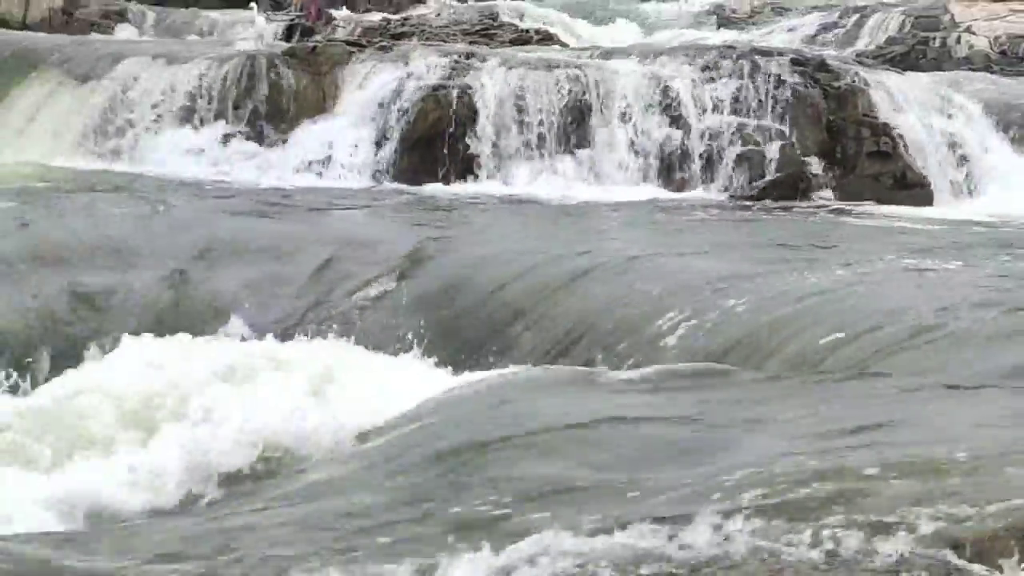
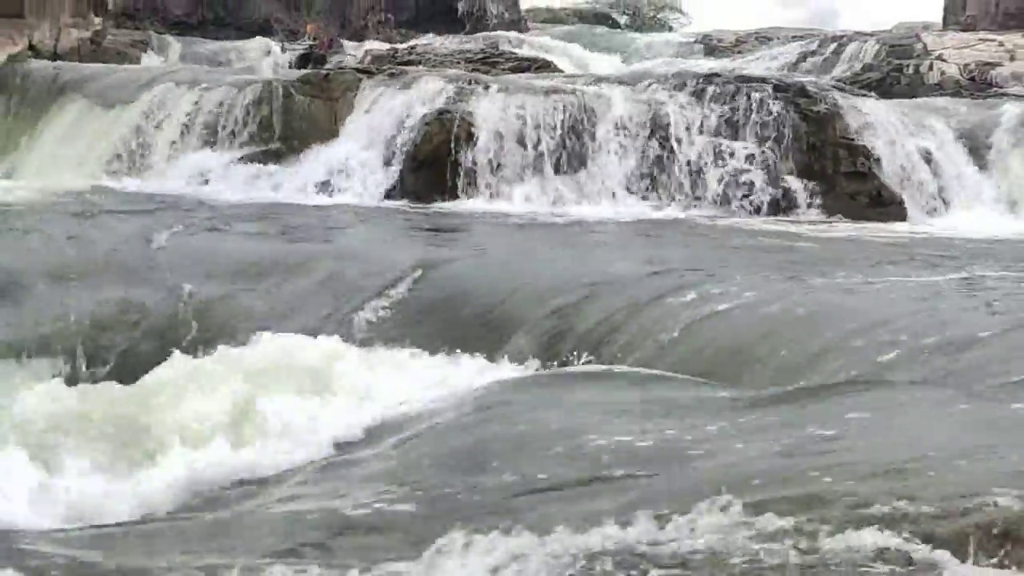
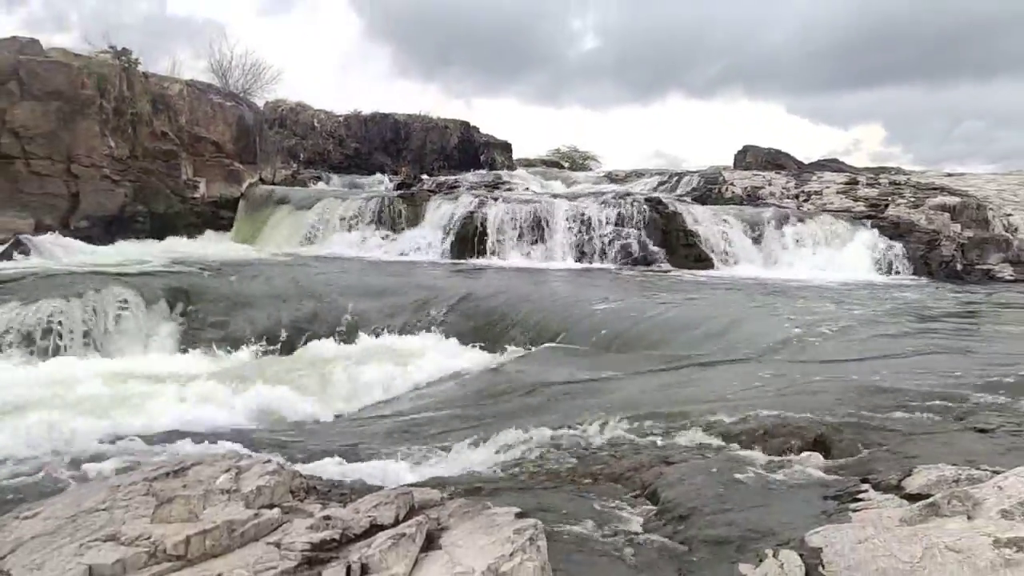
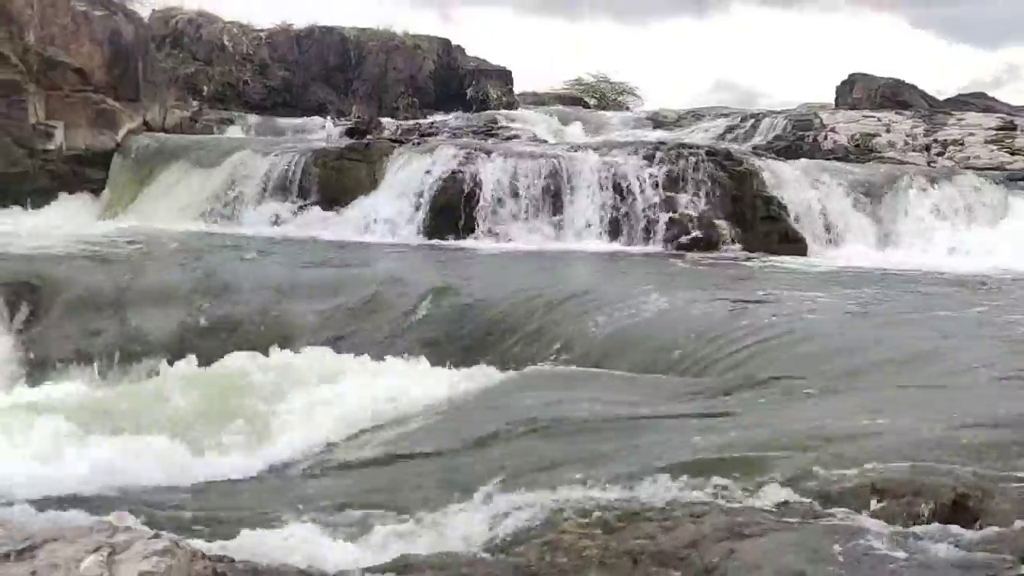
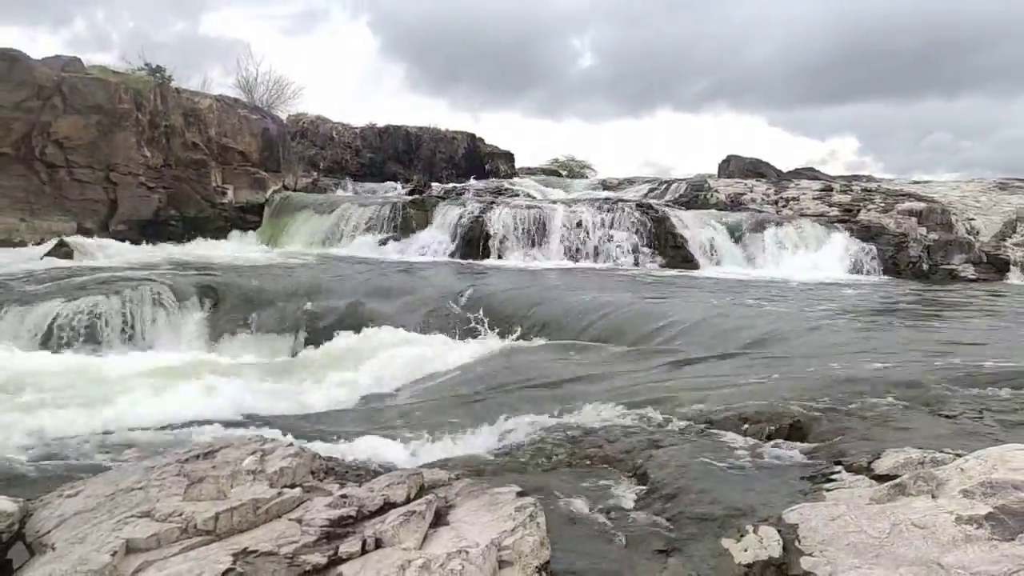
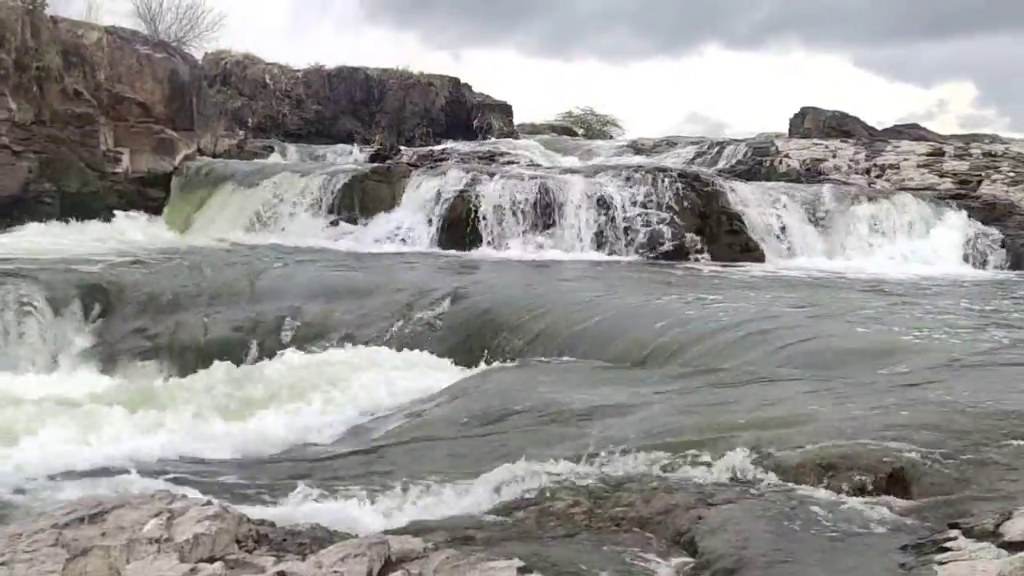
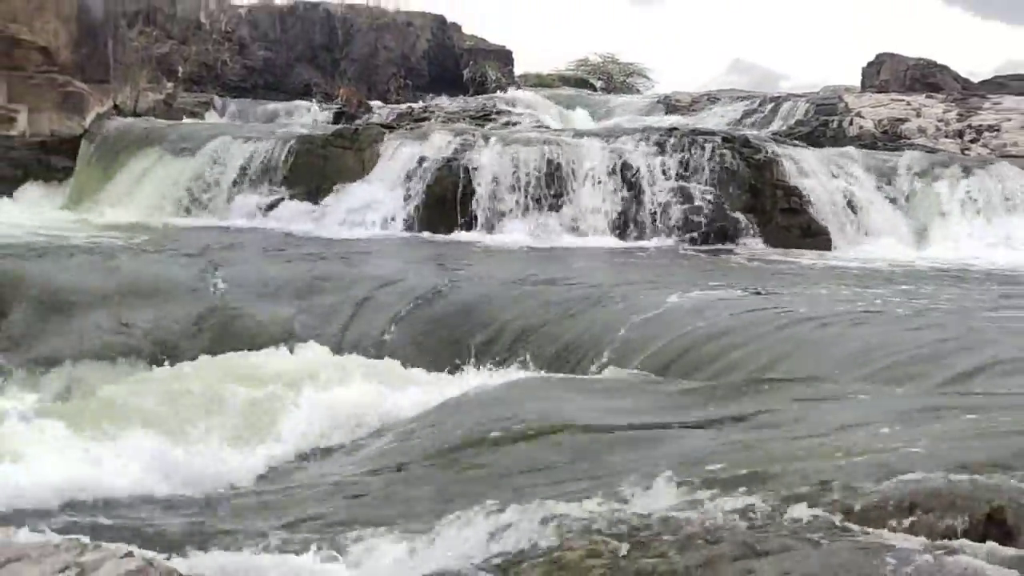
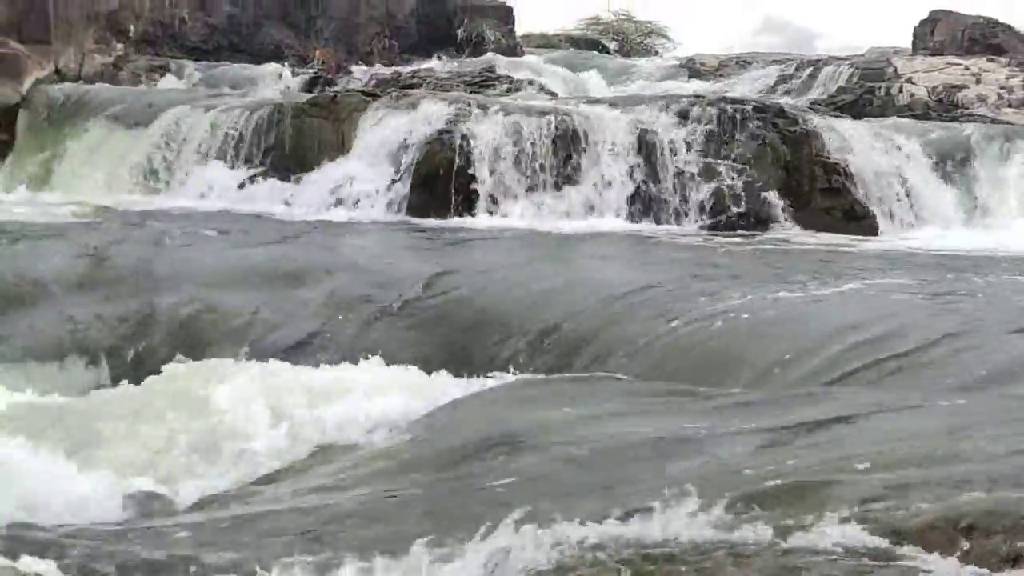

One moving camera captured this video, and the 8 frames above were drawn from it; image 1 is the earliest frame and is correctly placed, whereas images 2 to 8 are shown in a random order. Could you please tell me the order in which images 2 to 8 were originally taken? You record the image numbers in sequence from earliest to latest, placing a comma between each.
2, 8, 7, 4, 6, 3, 5
